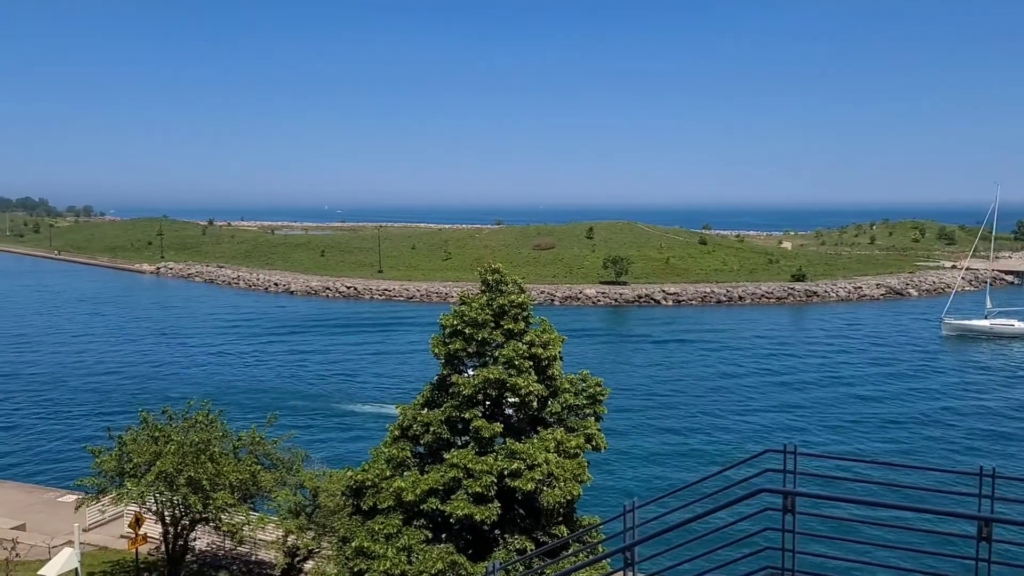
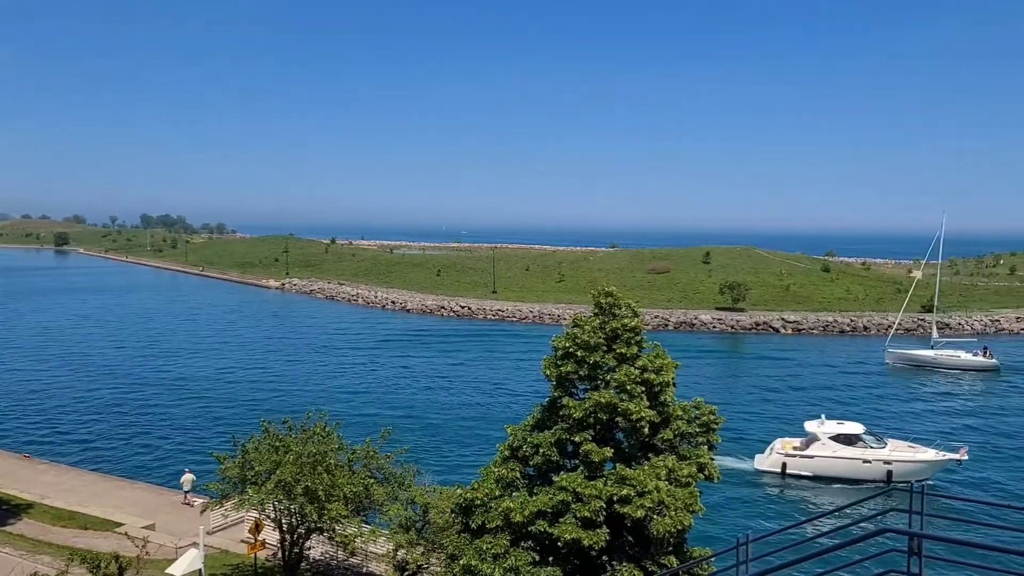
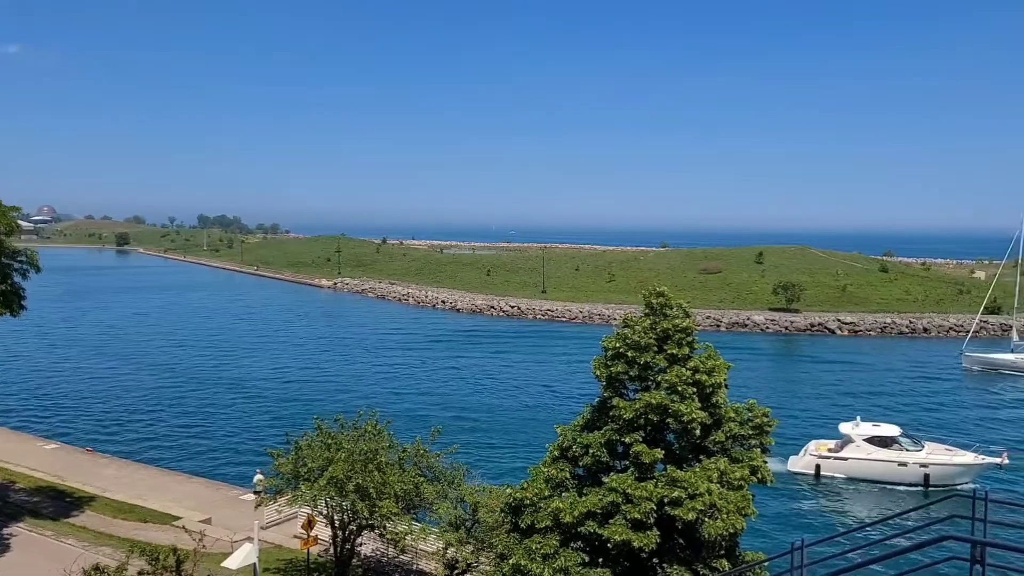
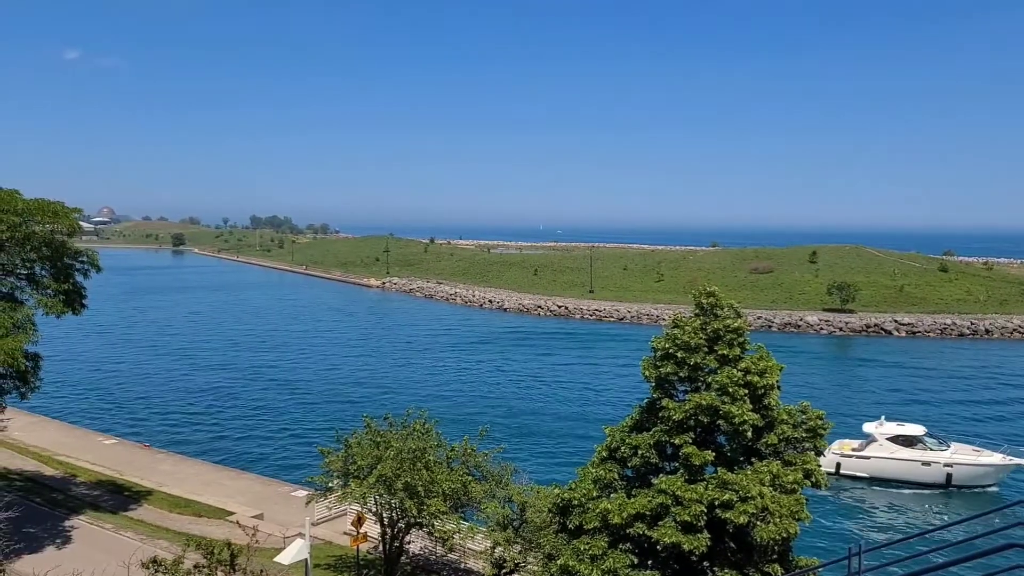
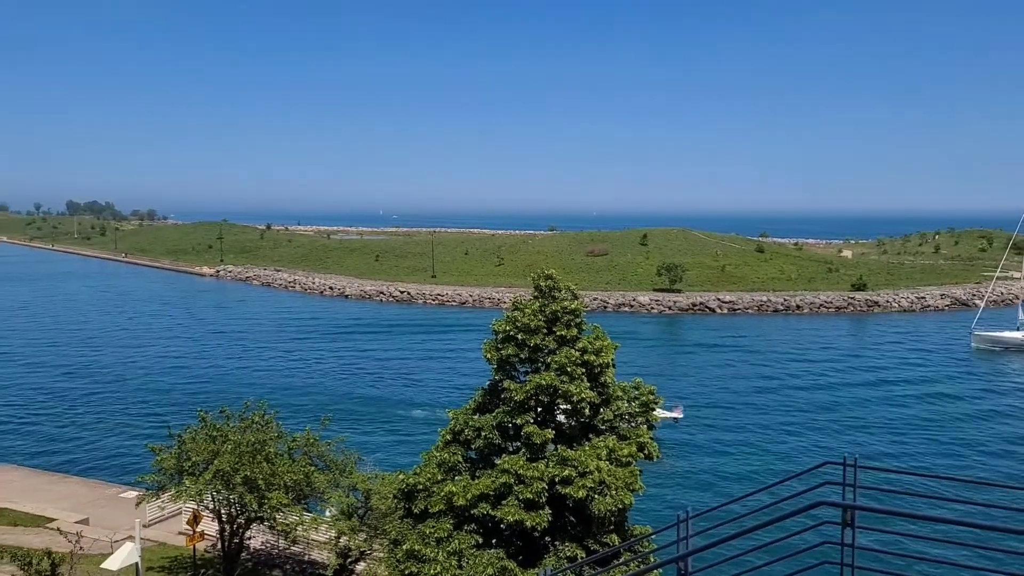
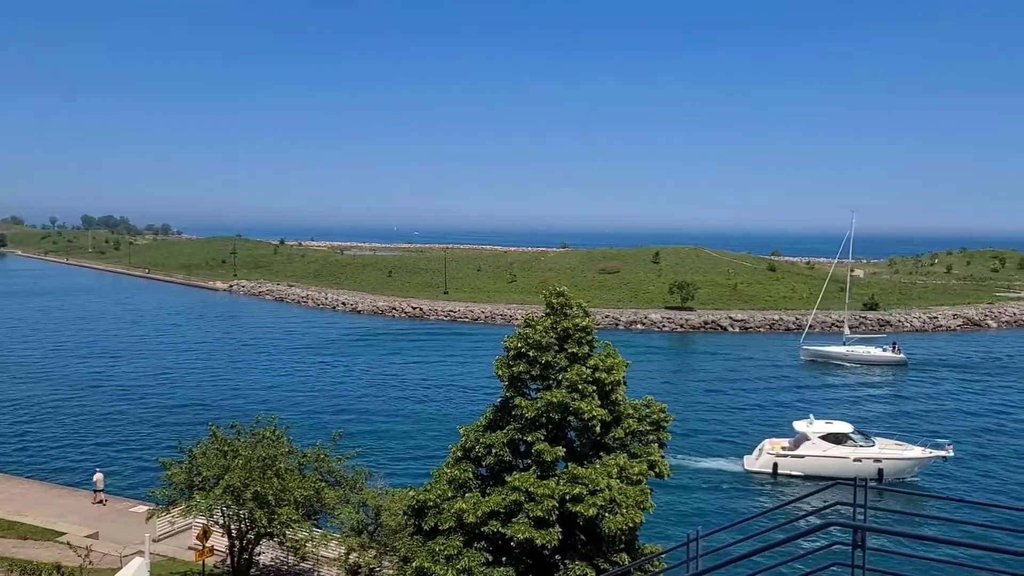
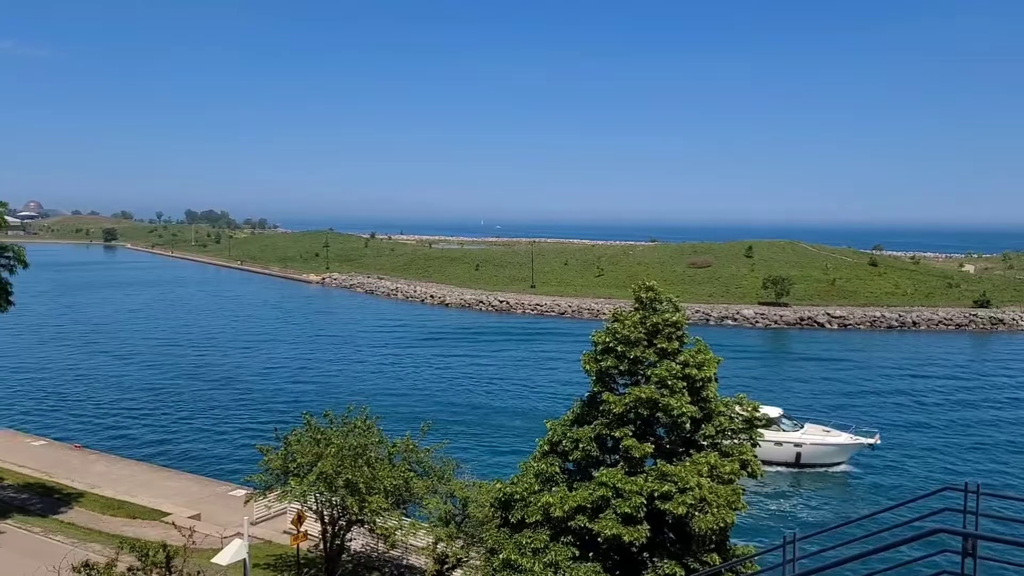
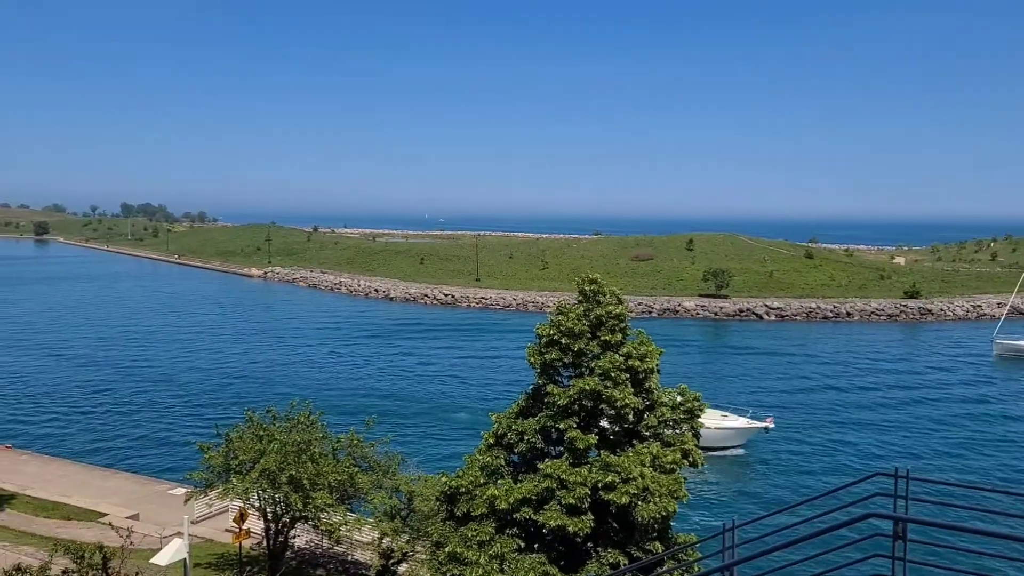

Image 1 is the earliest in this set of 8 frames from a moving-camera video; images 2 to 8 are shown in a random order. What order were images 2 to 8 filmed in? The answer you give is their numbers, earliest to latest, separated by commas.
5, 8, 7, 4, 3, 2, 6
